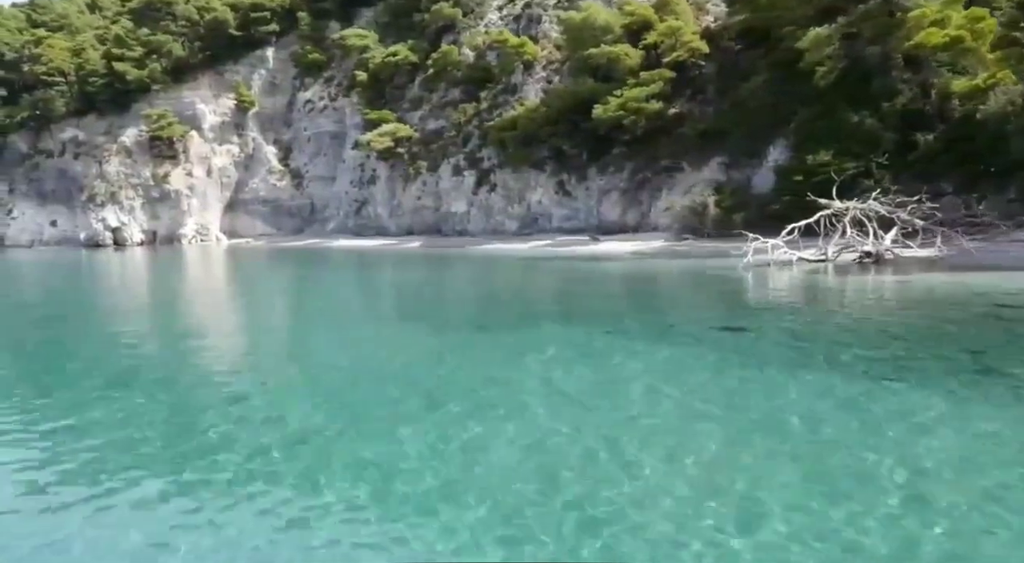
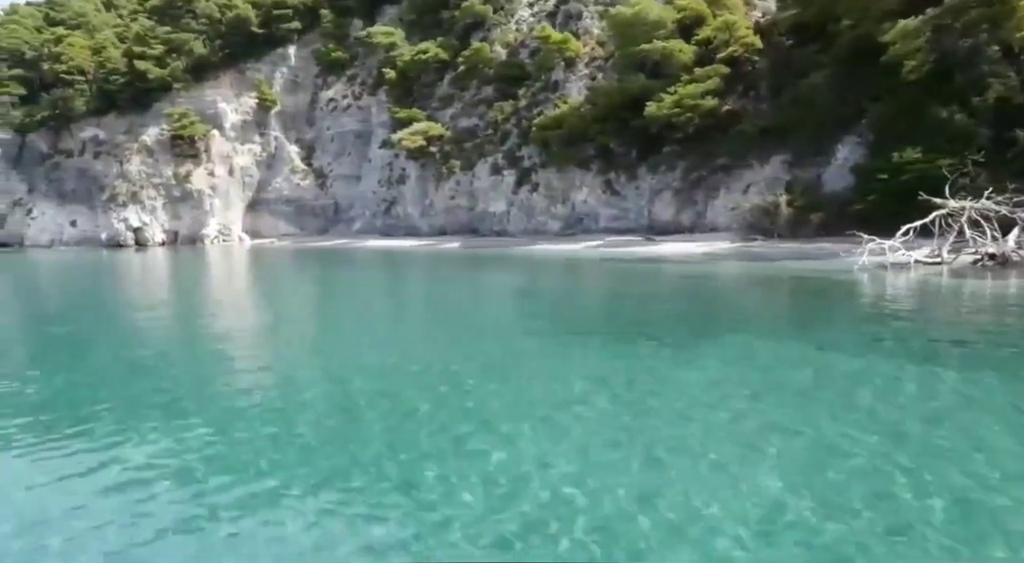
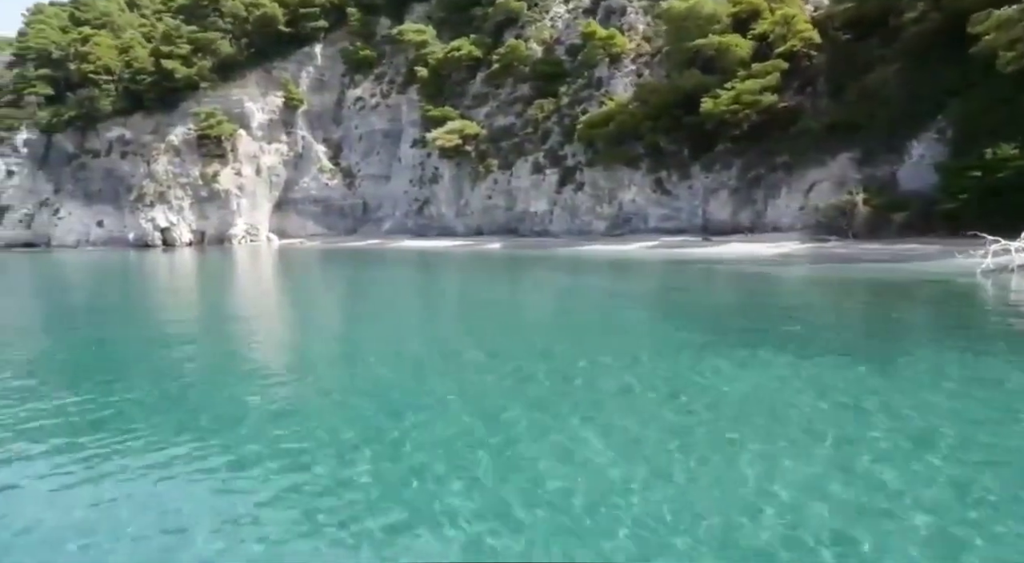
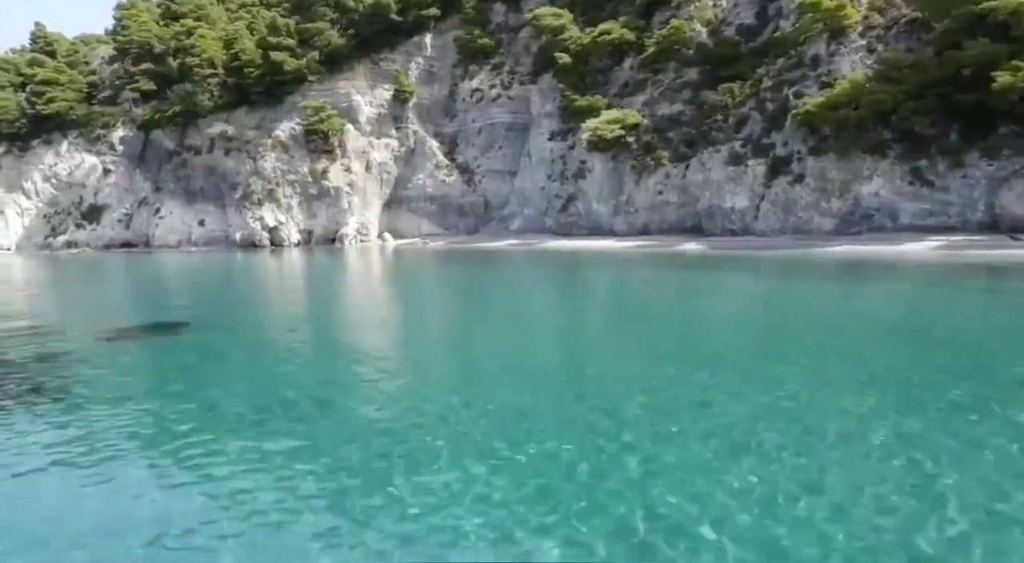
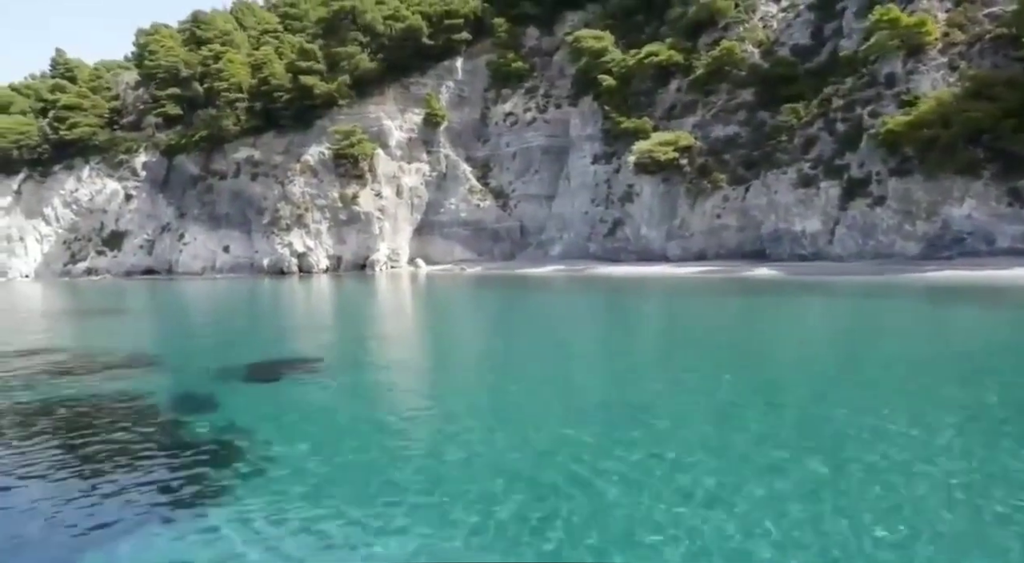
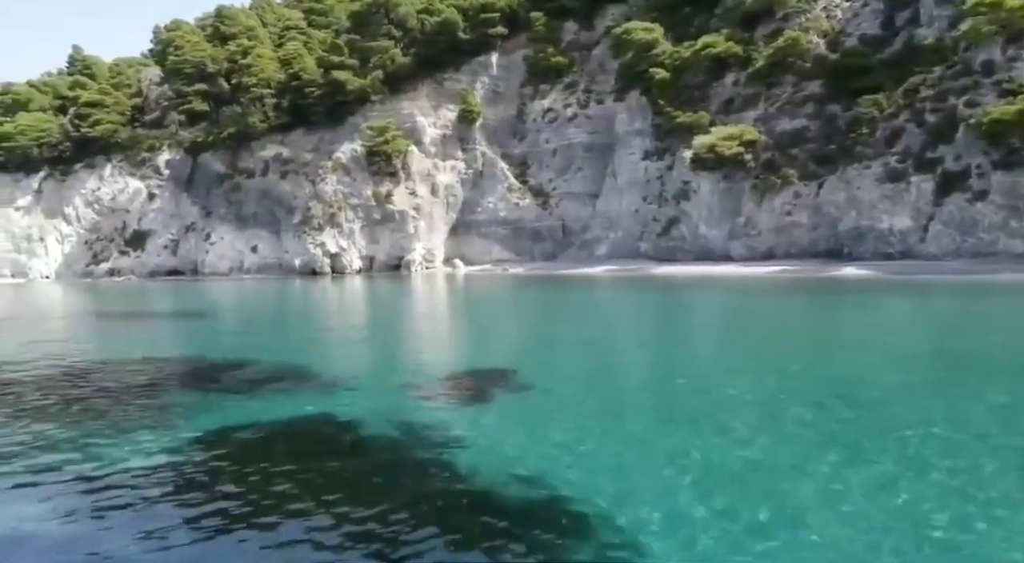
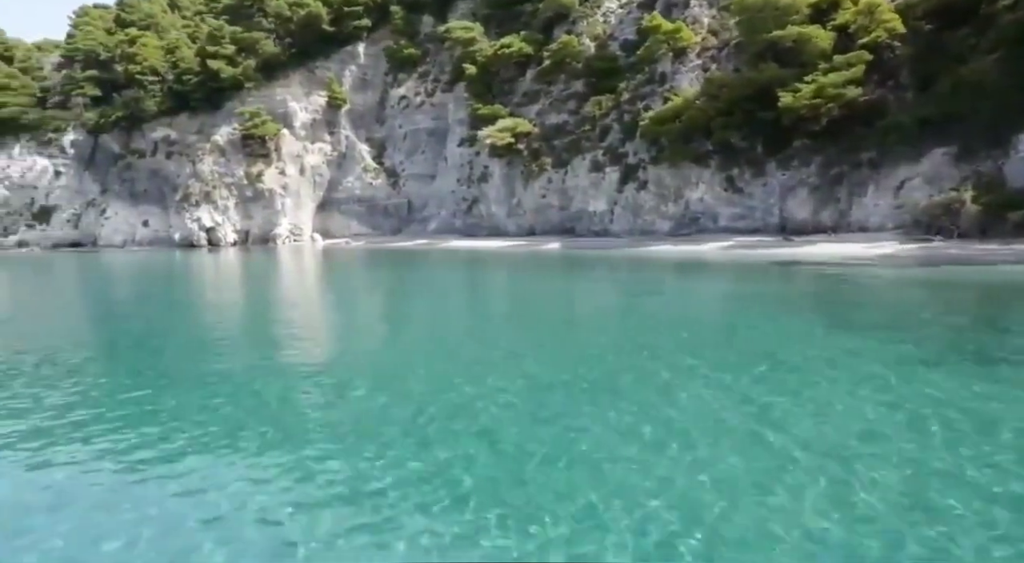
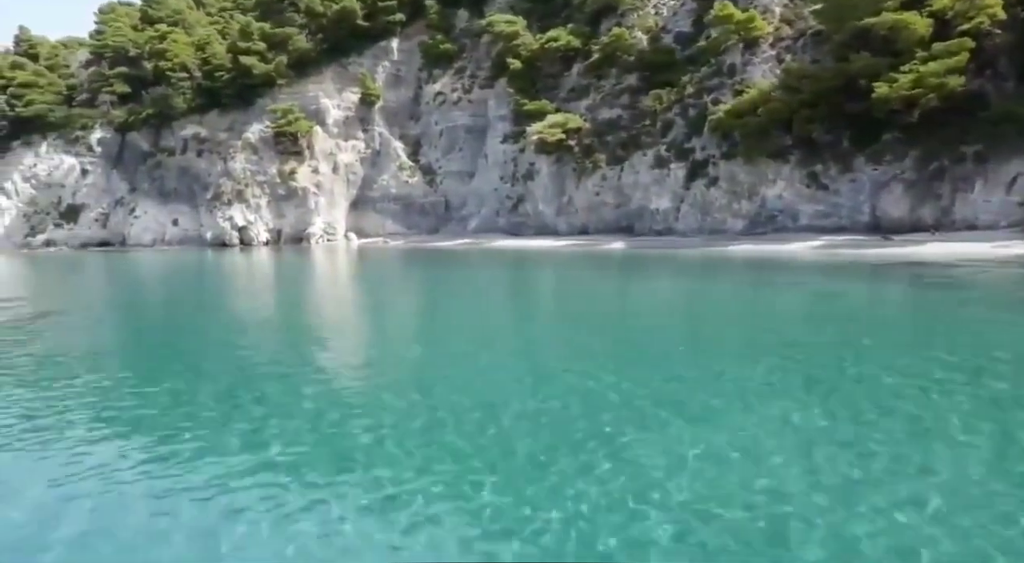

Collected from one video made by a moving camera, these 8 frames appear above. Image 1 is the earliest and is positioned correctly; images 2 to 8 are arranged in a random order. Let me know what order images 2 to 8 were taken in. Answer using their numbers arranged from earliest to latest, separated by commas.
2, 3, 7, 8, 4, 5, 6
